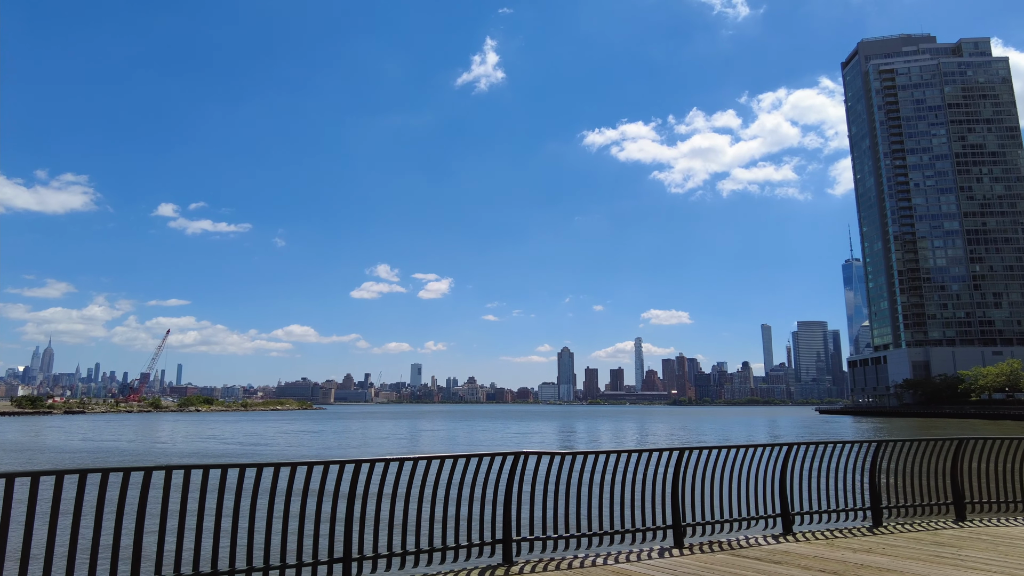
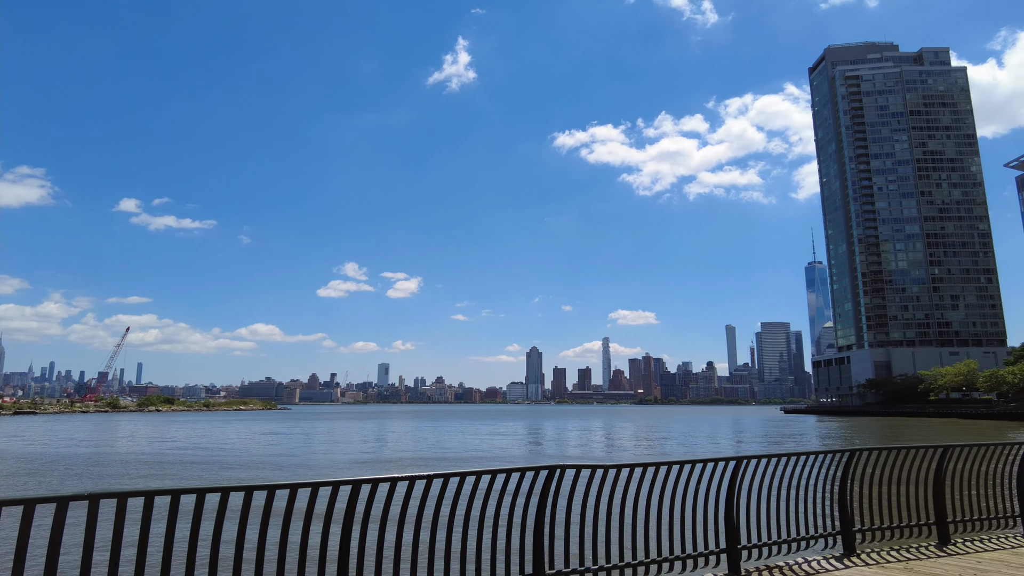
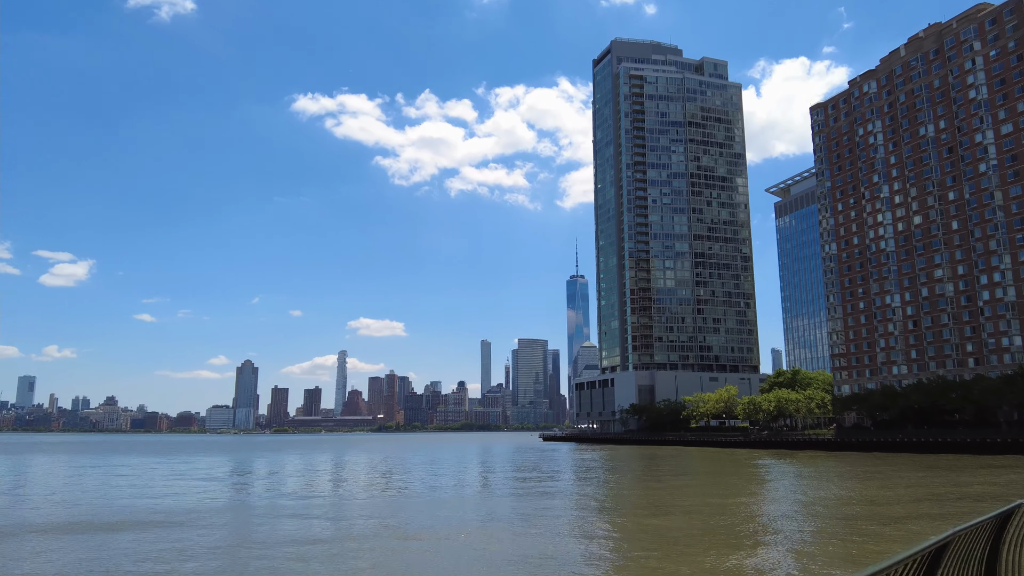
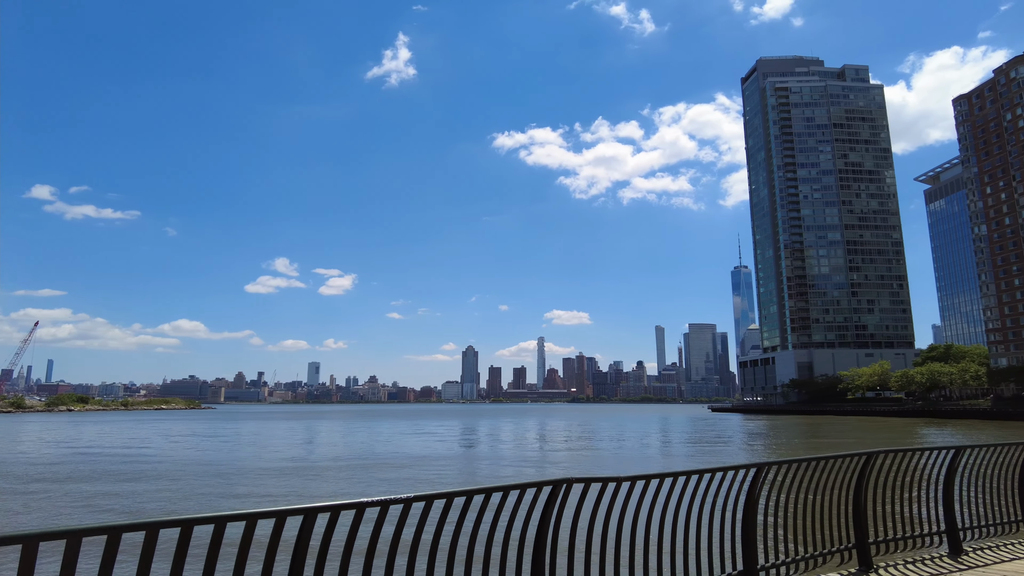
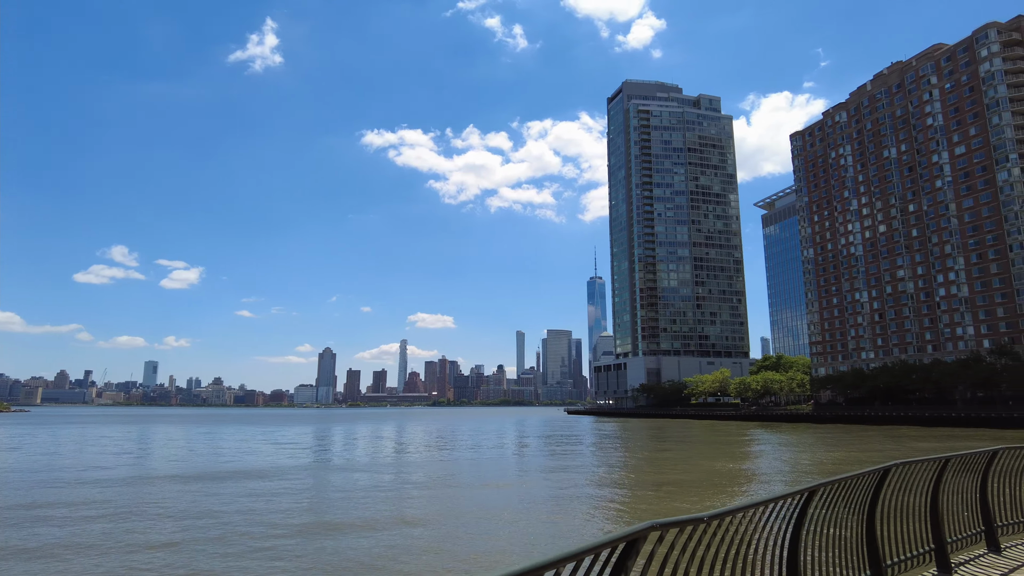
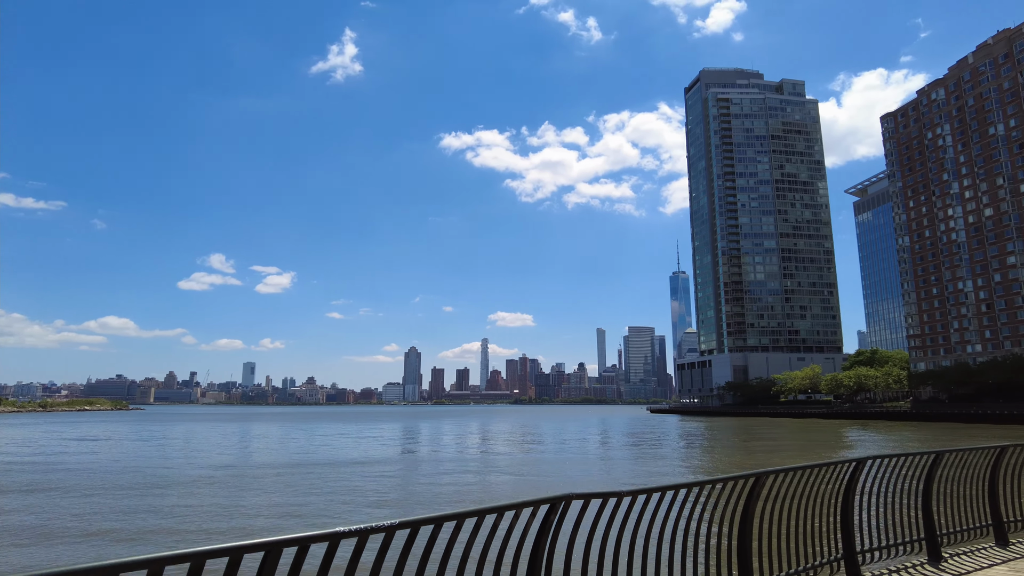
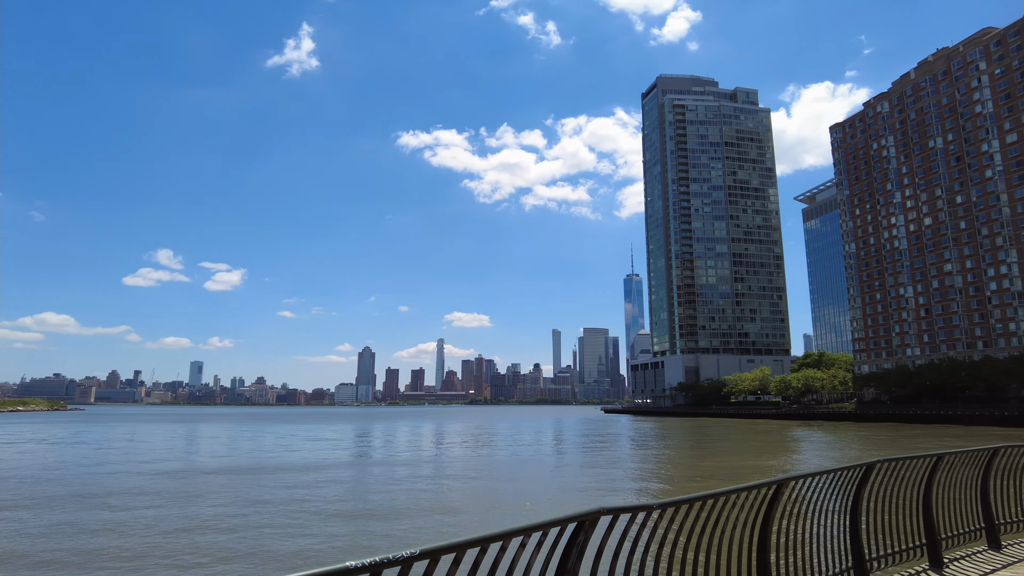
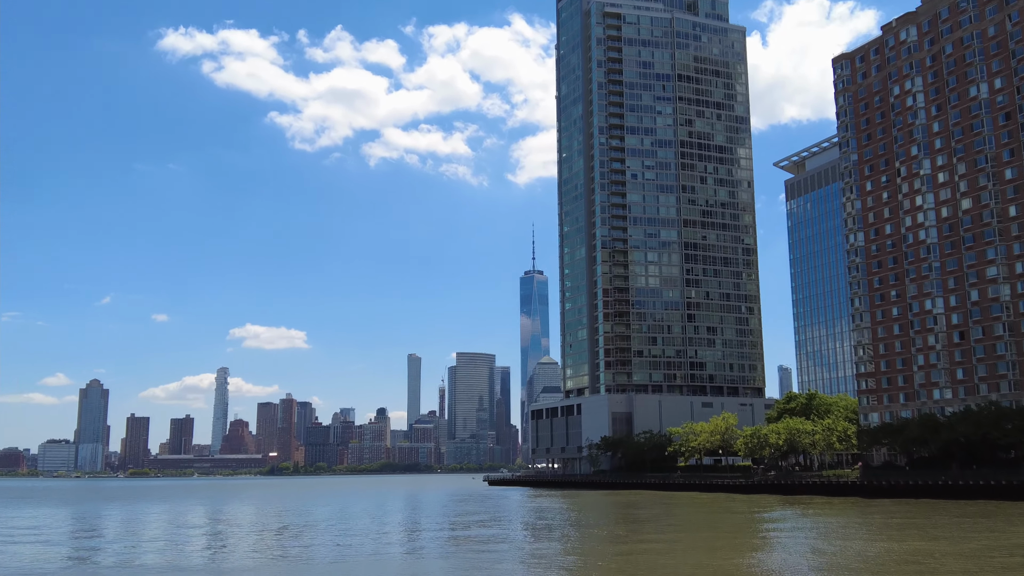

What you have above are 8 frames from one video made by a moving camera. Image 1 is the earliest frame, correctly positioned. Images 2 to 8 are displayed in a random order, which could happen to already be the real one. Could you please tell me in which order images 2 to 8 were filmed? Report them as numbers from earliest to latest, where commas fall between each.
2, 4, 6, 7, 5, 3, 8
